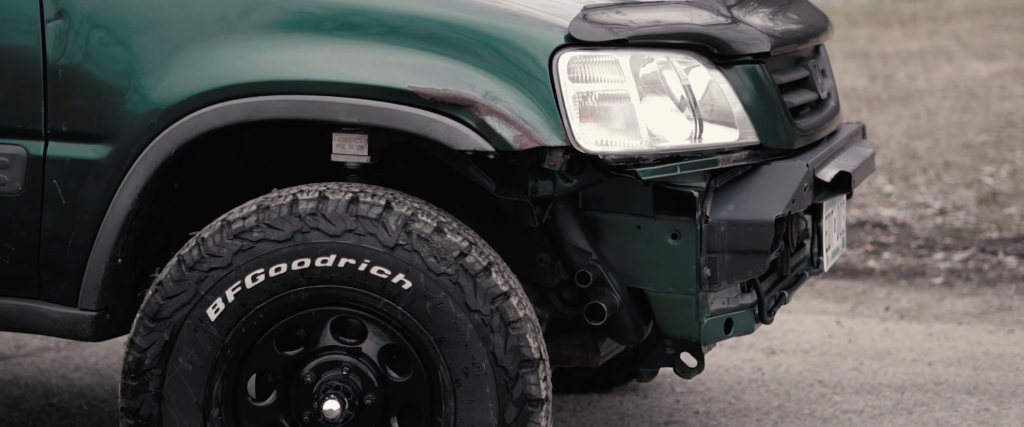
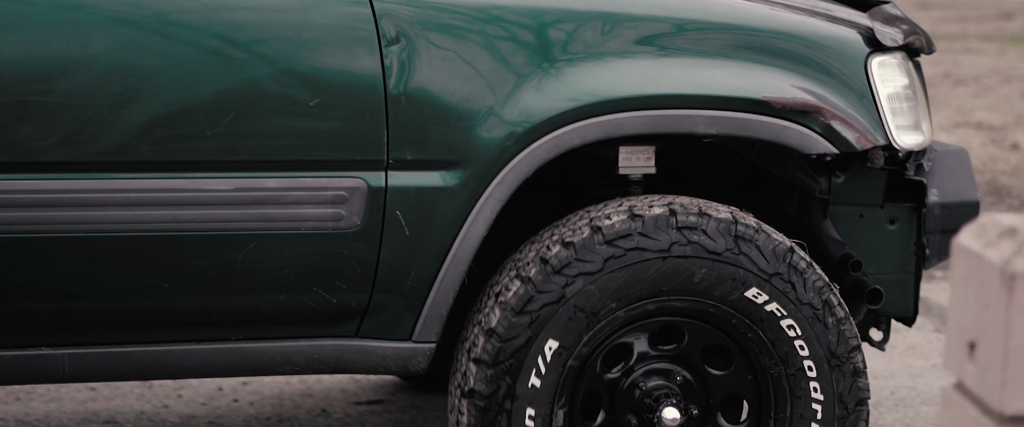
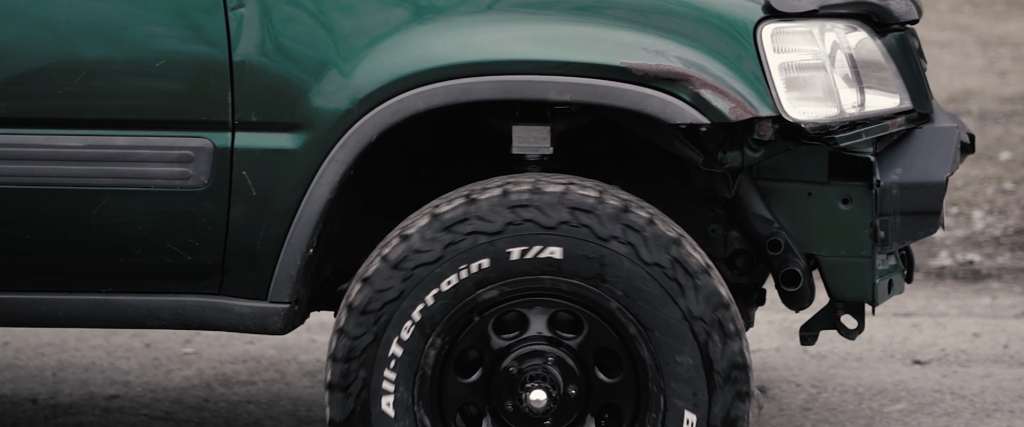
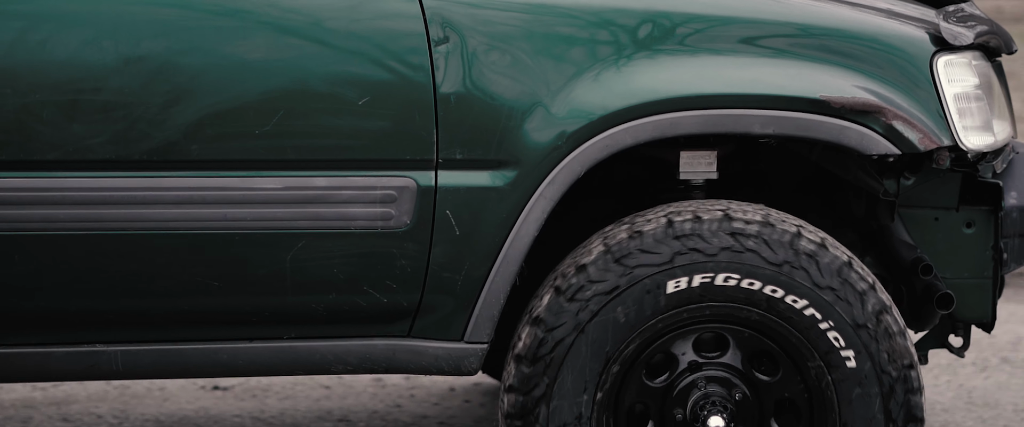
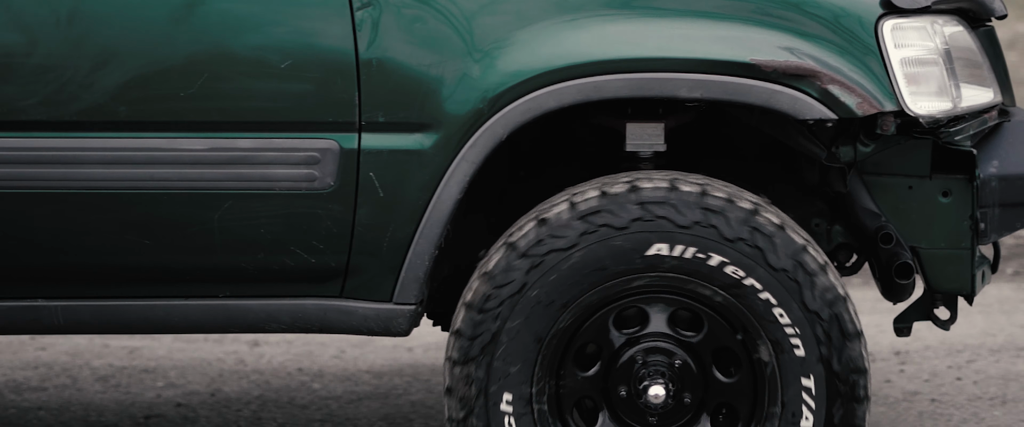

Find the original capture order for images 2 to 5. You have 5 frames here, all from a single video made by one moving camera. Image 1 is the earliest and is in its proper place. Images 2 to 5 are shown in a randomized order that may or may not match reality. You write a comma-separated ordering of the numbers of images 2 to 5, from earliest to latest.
3, 5, 4, 2
